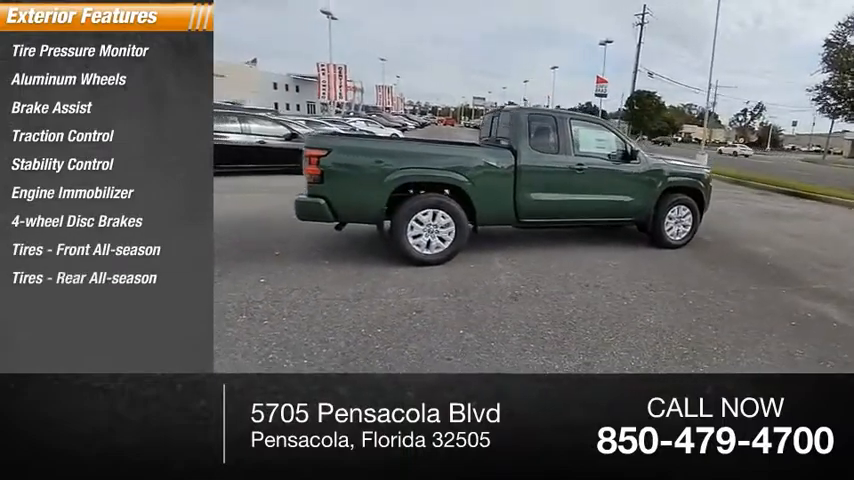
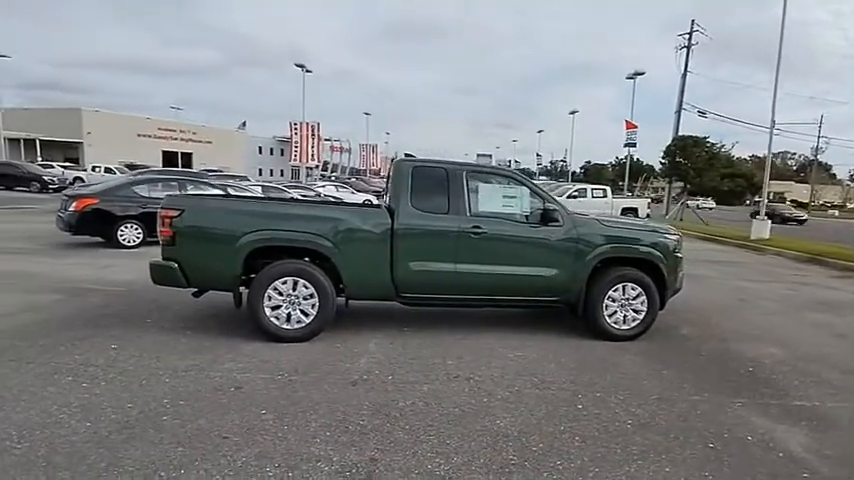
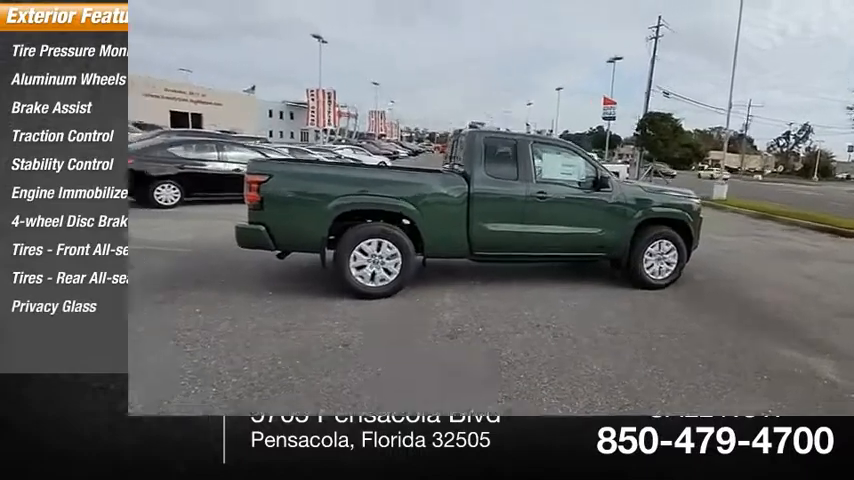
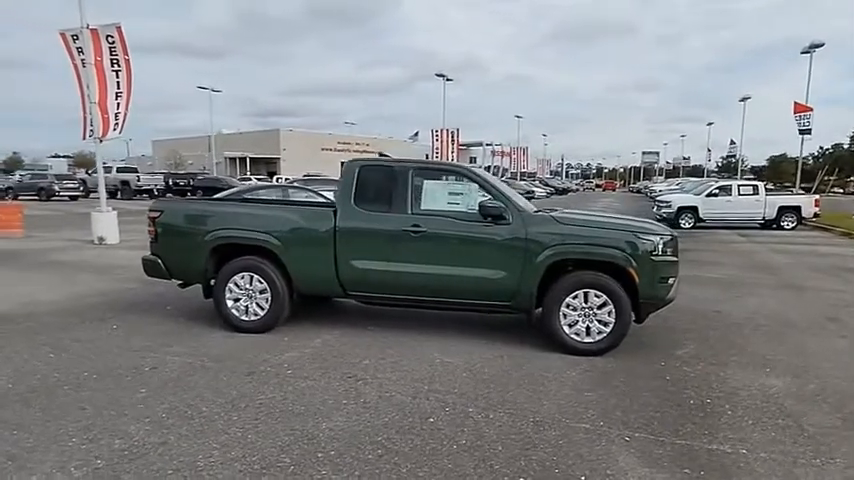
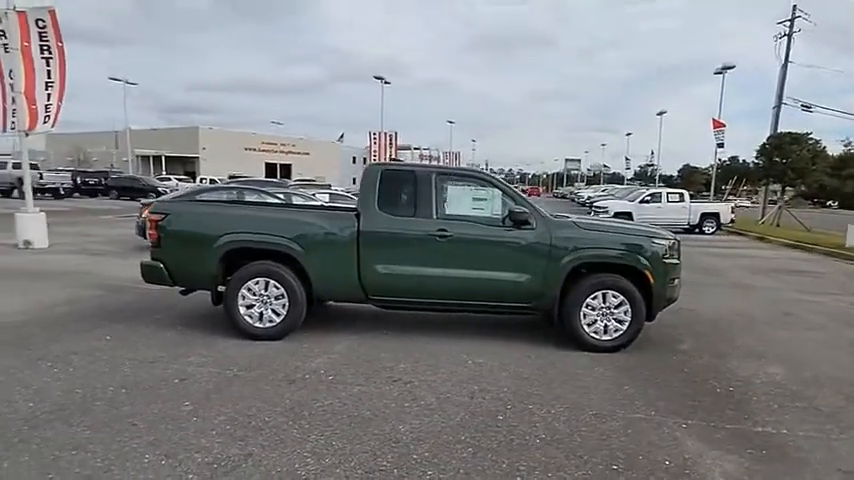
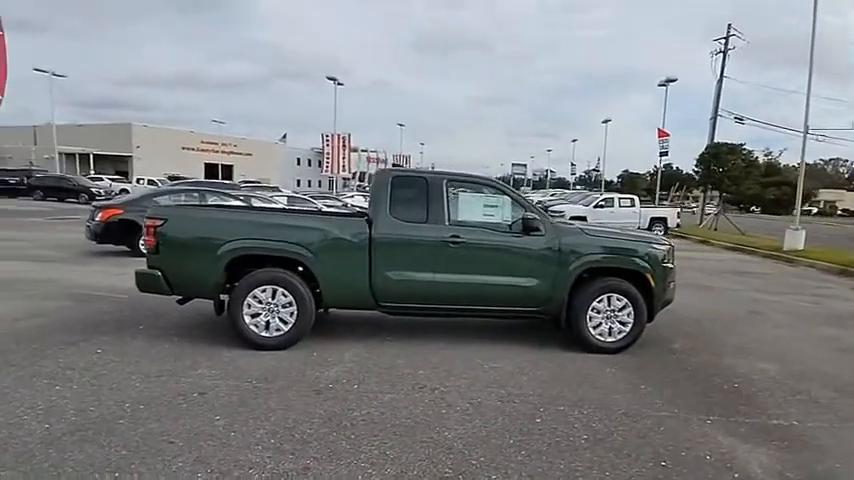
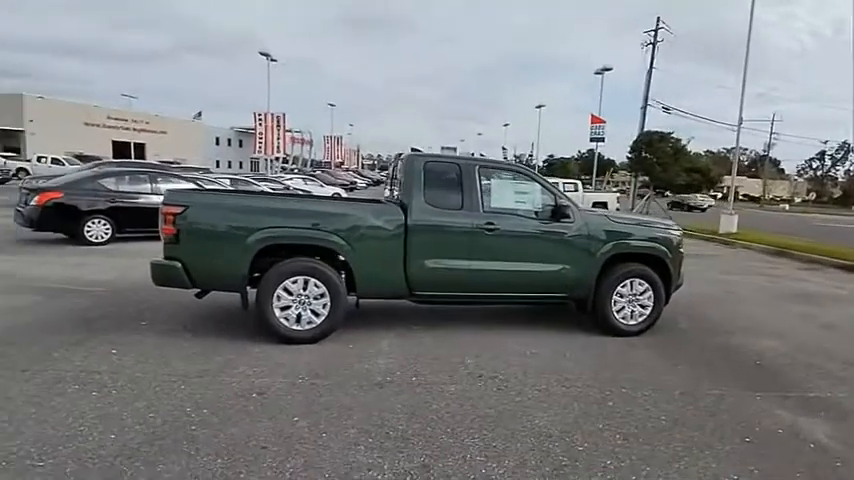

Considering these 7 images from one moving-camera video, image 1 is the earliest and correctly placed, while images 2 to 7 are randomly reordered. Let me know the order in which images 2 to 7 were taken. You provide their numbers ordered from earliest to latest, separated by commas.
3, 7, 2, 6, 5, 4
